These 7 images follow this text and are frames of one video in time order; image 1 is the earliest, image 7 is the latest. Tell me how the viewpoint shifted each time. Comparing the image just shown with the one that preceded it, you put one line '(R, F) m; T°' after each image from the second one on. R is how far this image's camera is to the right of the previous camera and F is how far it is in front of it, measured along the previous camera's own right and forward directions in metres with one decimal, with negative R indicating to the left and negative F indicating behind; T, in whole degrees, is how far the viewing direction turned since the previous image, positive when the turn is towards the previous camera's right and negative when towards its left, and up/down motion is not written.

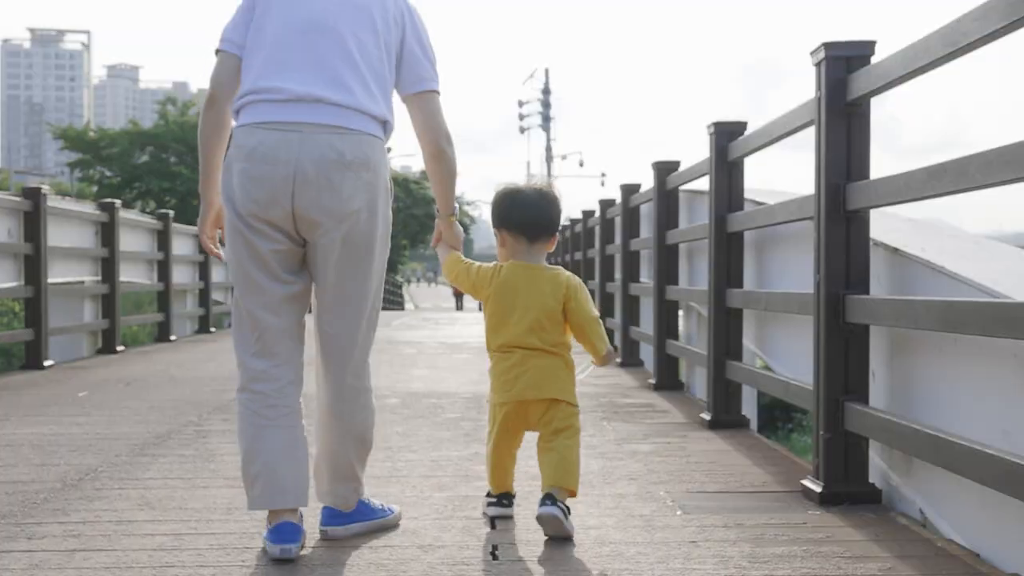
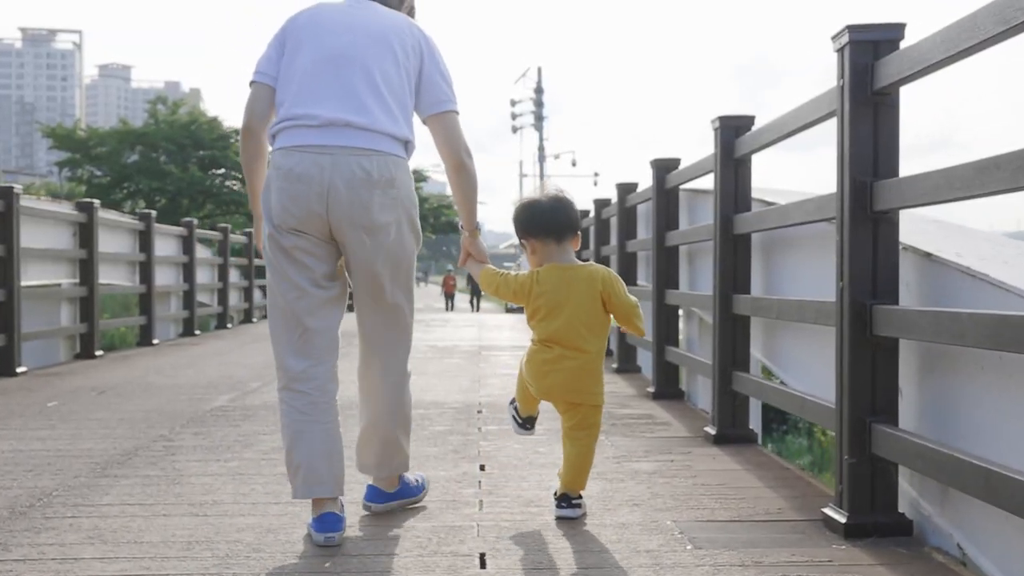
(0.0, +0.3) m; 0°
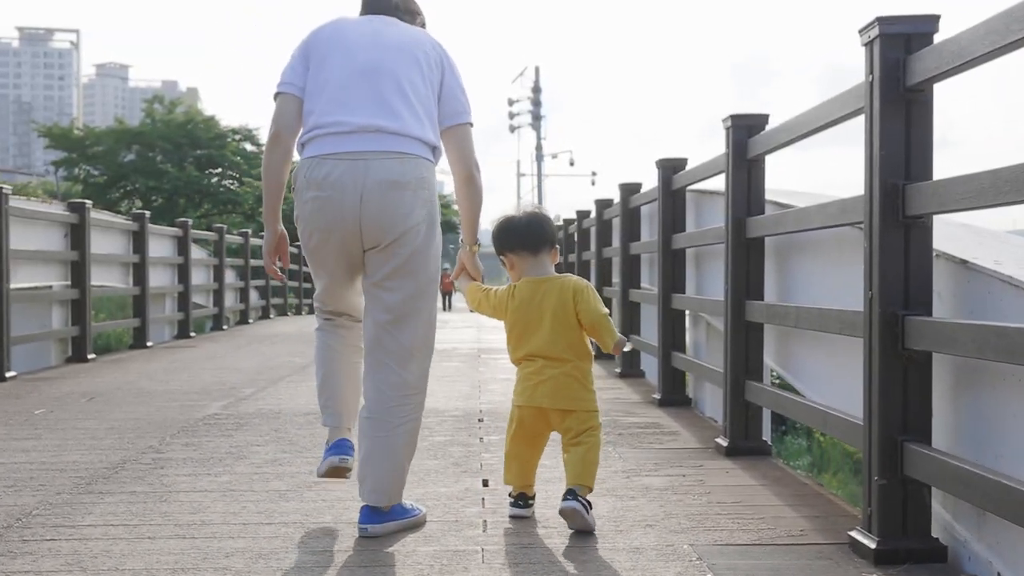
(0.0, +0.2) m; 0°
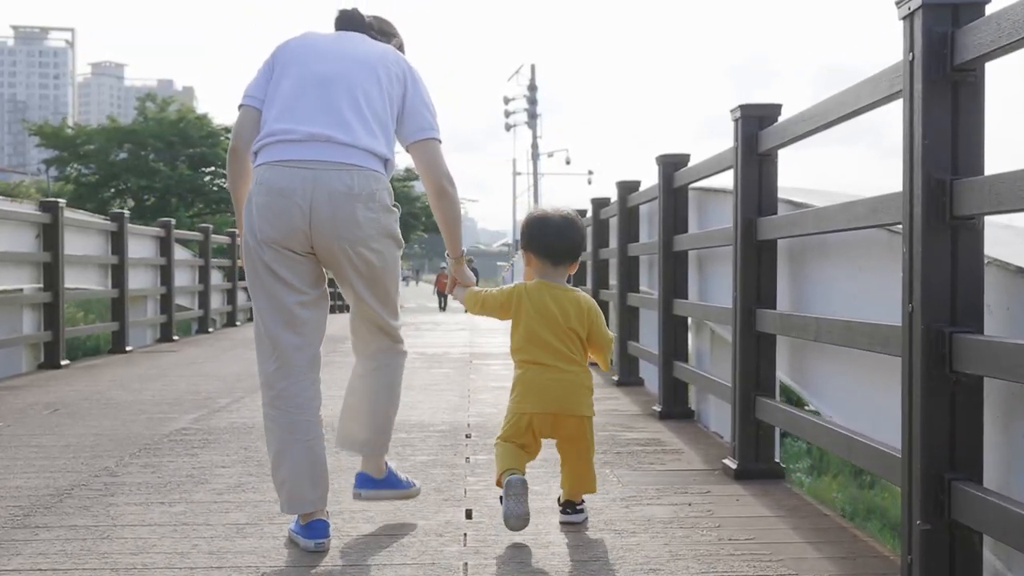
(0.0, +0.4) m; 0°
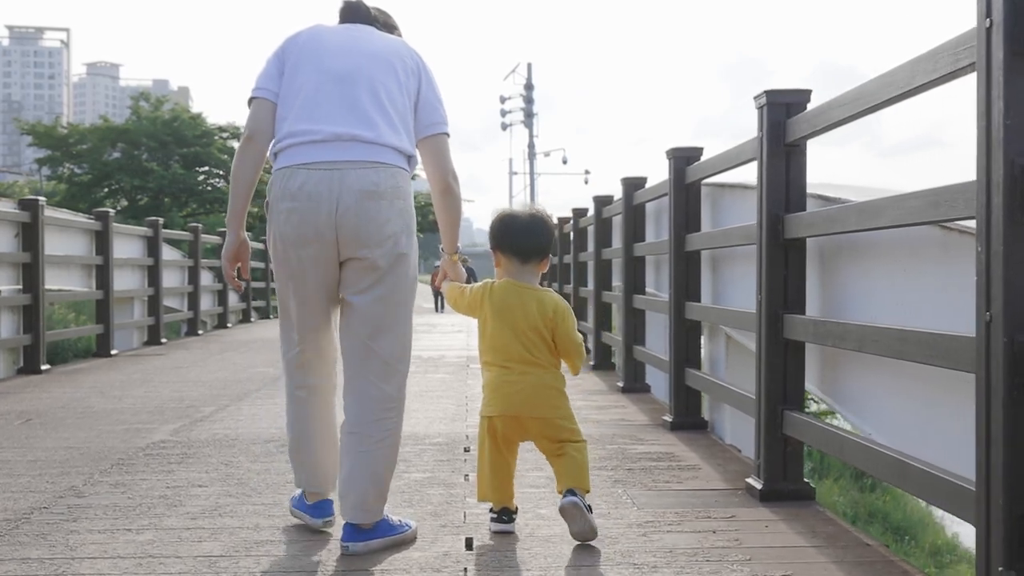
(0.0, +0.4) m; 0°
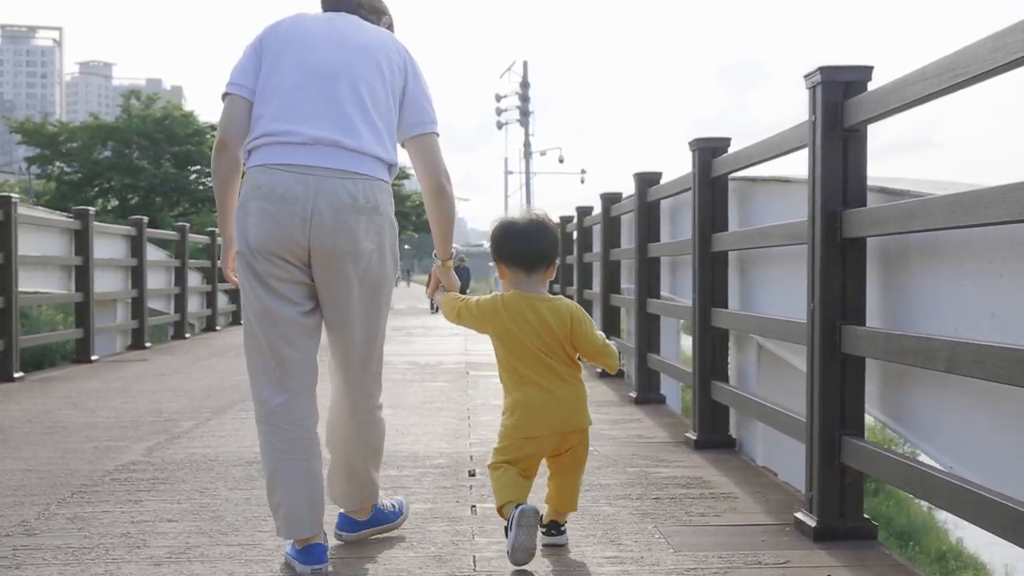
(-0.1, +0.5) m; 0°
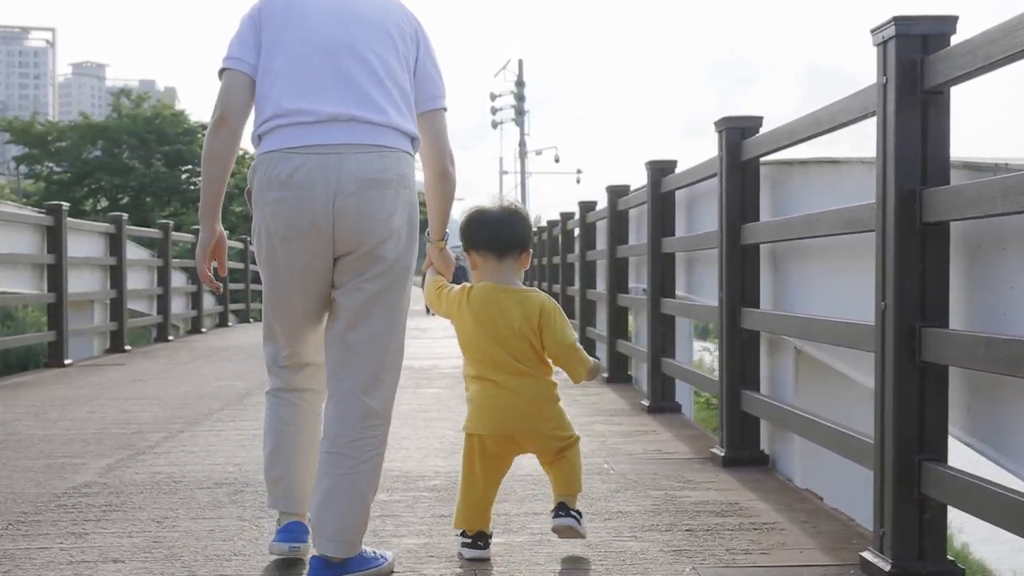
(0.0, +0.5) m; 0°
